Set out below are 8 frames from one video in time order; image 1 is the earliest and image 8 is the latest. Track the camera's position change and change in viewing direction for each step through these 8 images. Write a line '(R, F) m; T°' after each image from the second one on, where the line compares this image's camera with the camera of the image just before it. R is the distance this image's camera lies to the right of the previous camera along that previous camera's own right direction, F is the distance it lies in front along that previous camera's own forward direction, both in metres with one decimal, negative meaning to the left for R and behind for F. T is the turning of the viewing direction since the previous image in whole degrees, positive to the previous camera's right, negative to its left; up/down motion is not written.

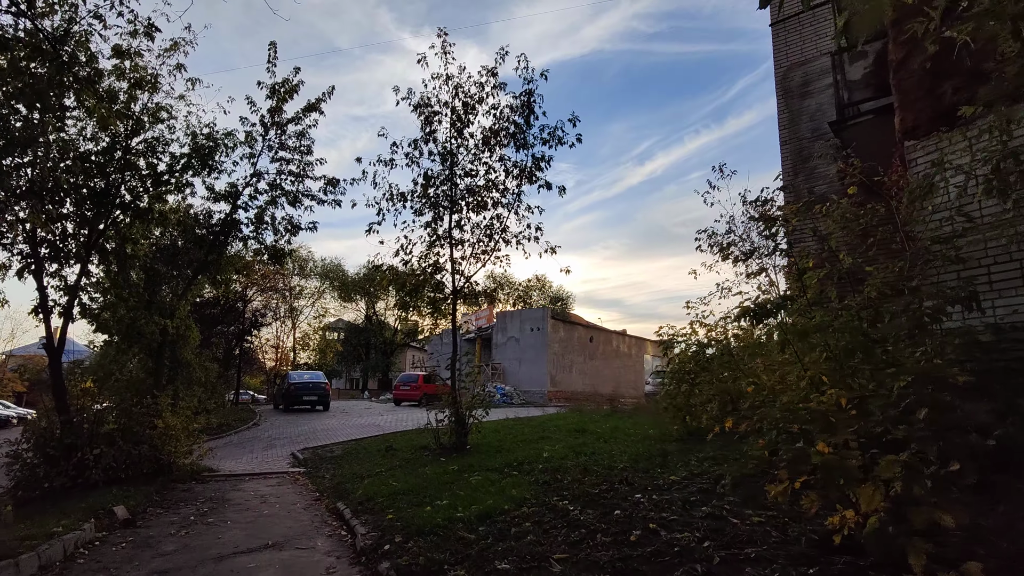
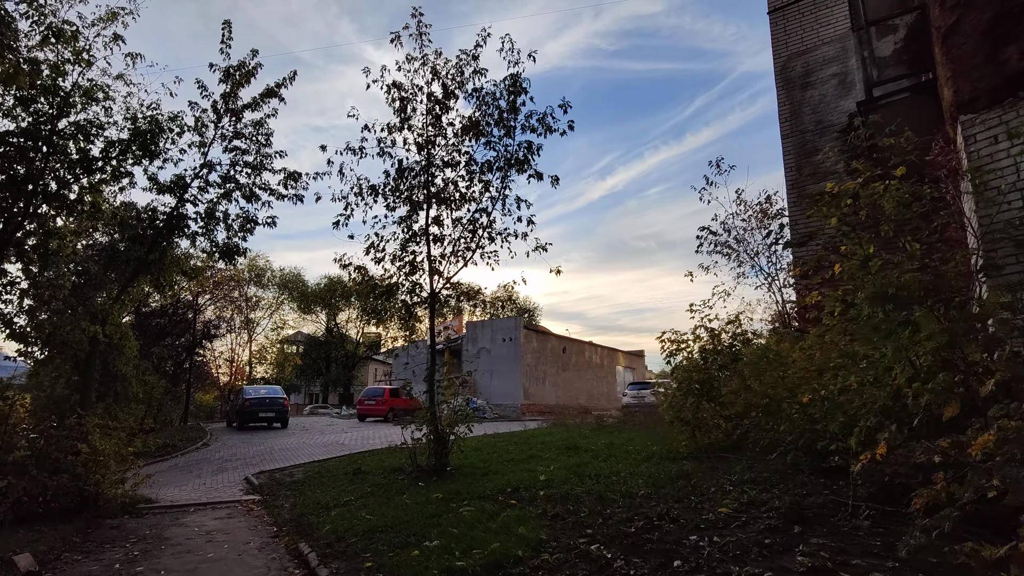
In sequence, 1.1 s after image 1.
(-0.3, +1.0) m; +4°
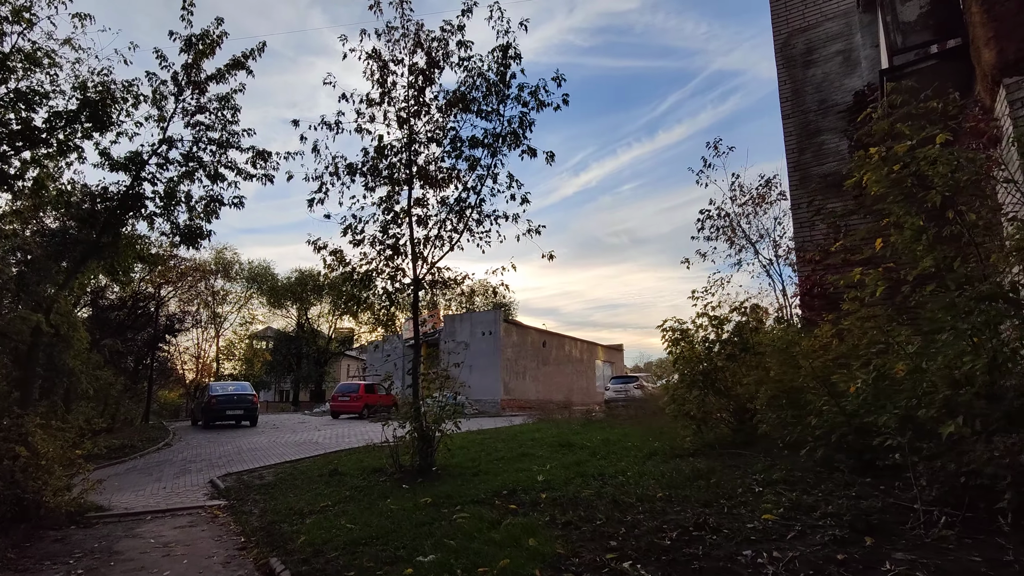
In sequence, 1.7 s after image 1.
(-0.2, +0.6) m; +3°
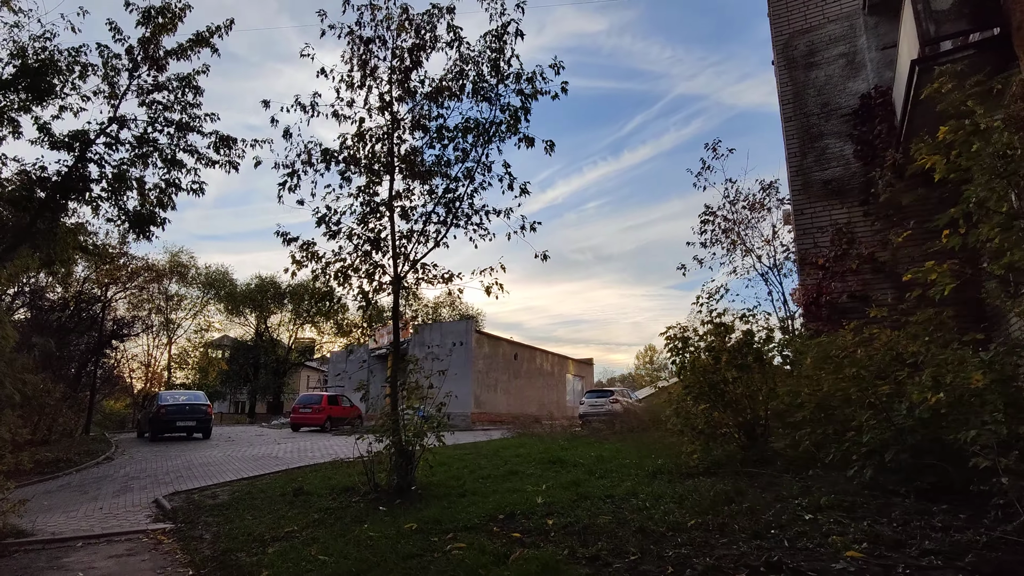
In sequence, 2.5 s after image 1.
(-0.3, +0.7) m; +3°
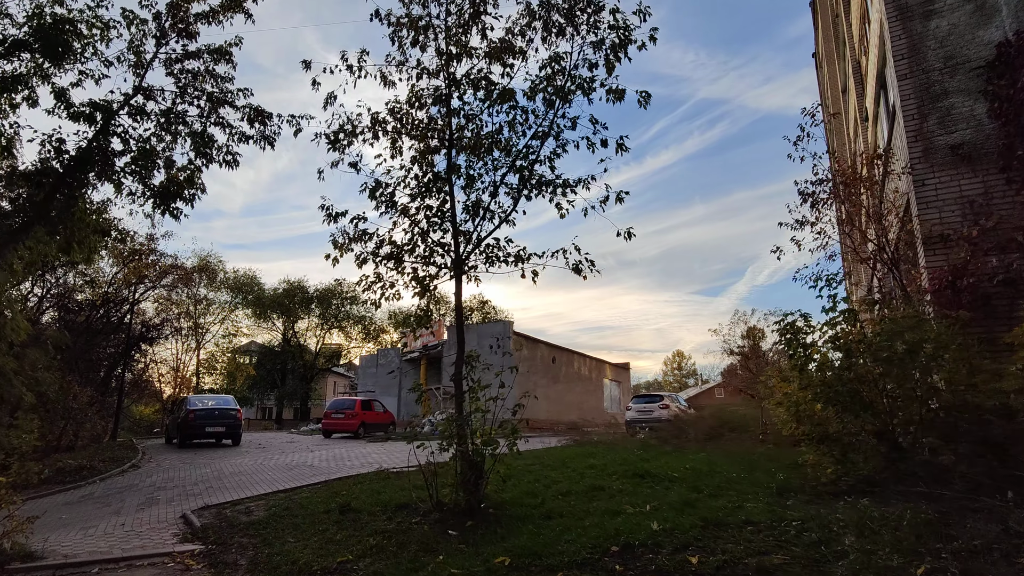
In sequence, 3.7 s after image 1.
(-0.7, +1.1) m; -2°
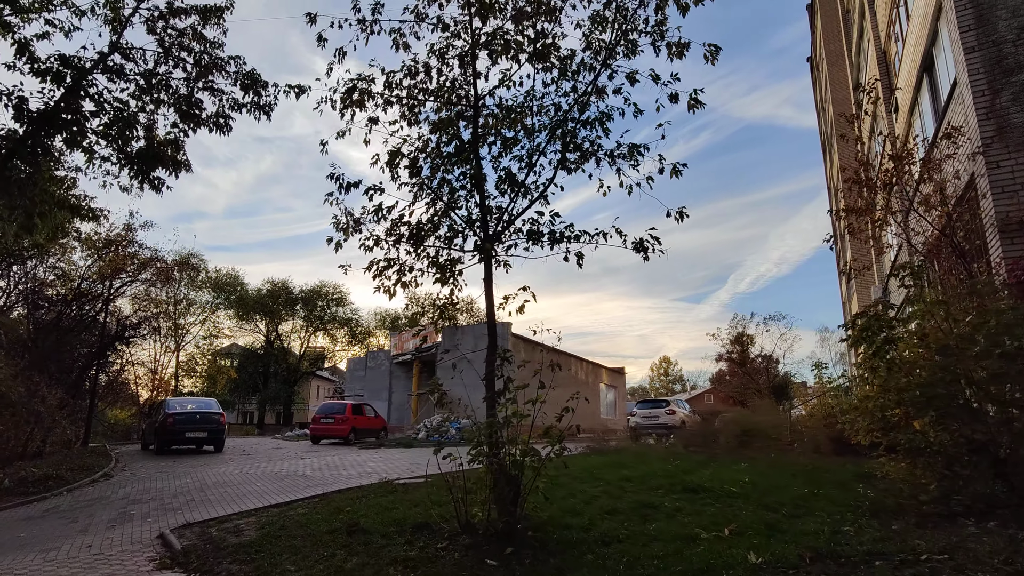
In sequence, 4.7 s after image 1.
(-0.5, +0.9) m; +2°
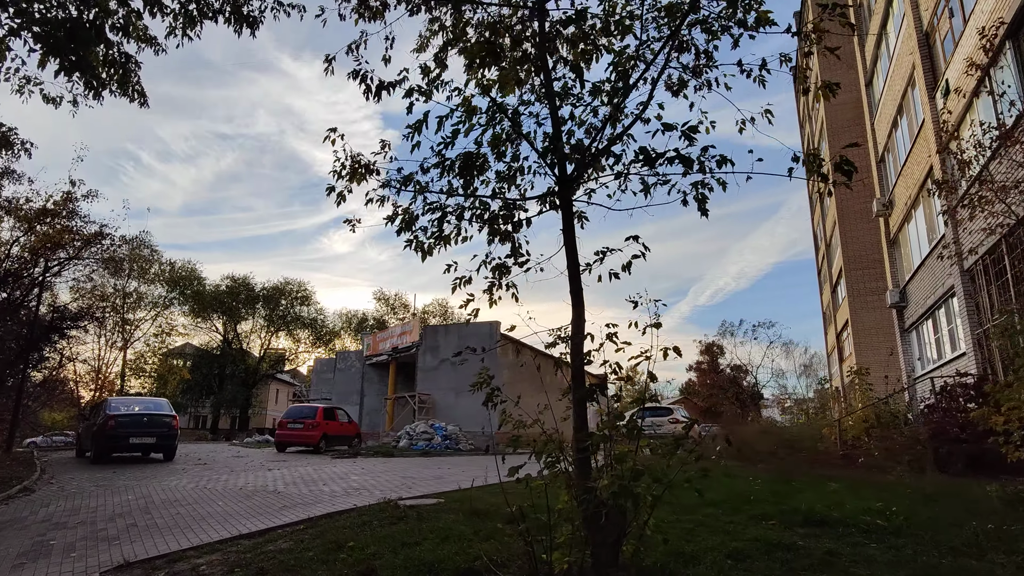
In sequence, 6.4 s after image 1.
(-0.9, +1.6) m; +3°
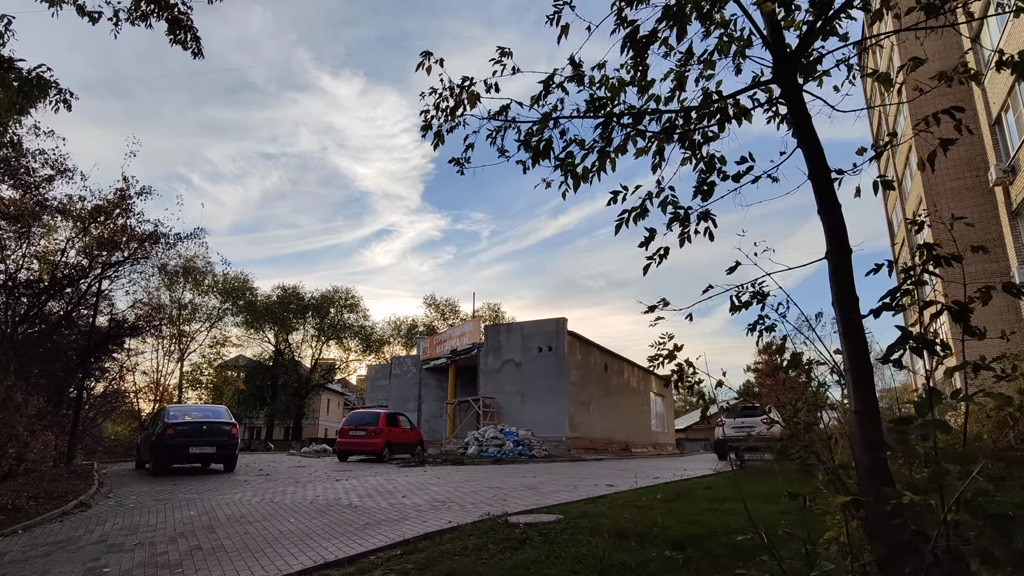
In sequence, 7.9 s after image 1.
(-0.8, +1.2) m; -4°
